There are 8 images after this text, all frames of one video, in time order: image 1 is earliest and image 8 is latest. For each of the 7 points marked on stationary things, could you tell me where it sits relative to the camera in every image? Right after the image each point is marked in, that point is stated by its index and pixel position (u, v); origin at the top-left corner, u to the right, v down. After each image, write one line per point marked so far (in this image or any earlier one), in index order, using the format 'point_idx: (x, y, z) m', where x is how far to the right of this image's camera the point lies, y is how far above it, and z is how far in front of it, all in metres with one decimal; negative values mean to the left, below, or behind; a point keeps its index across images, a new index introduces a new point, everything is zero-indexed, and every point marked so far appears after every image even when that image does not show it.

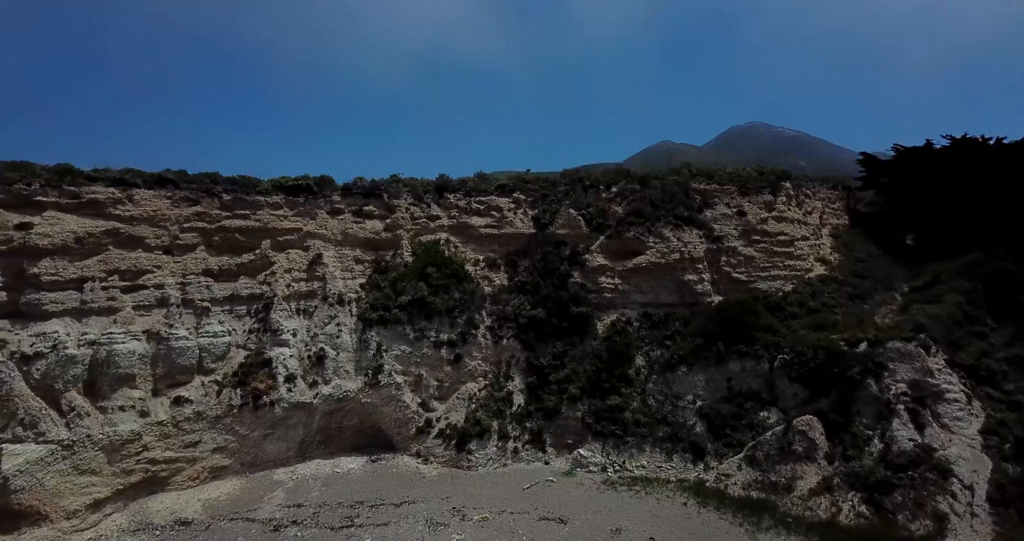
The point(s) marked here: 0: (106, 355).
0: (-9.1, -1.9, +11.3) m
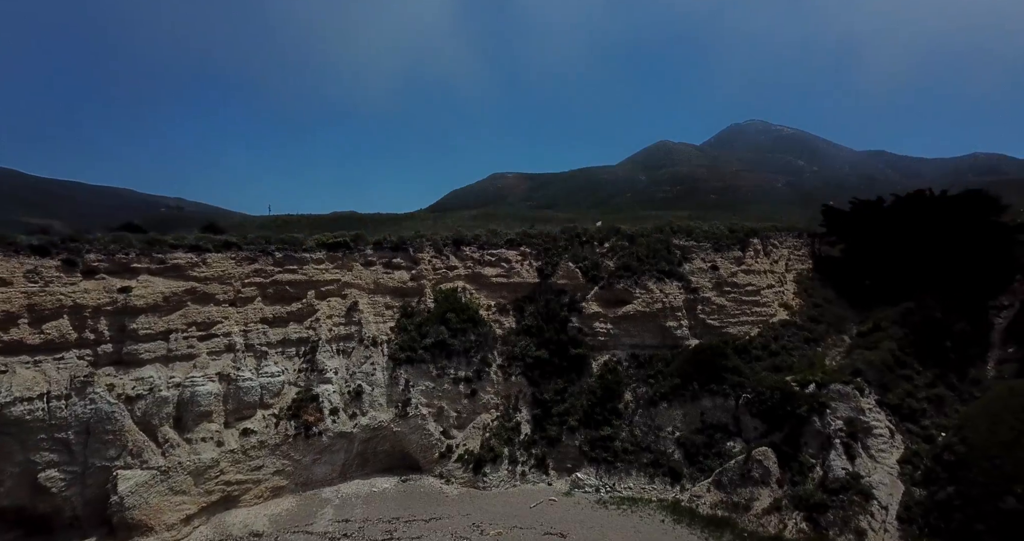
0: (-8.8, -3.4, +13.8) m
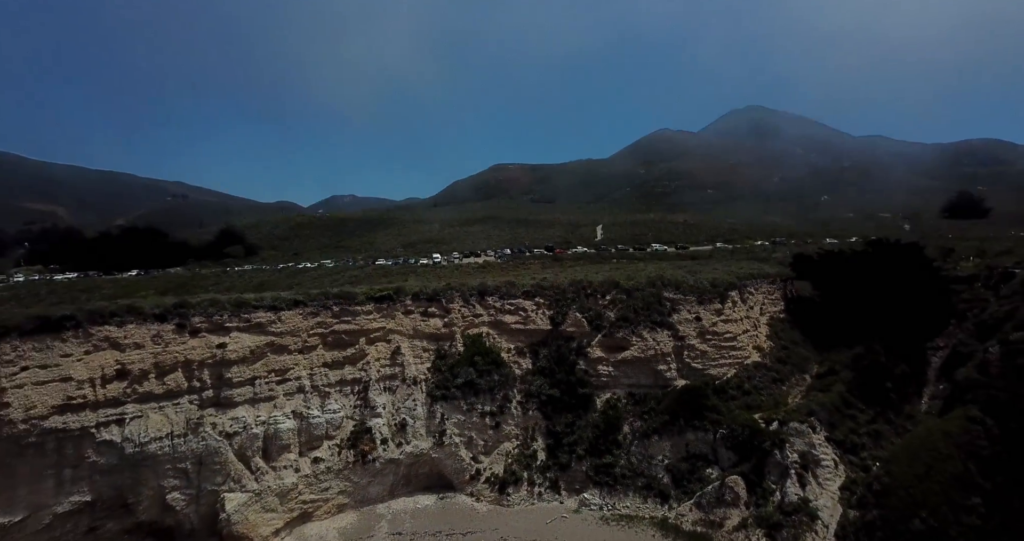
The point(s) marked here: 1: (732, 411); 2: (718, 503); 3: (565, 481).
0: (-8.0, -5.4, +17.1) m
1: (+8.5, -5.4, +19.9) m
2: (+7.1, -8.0, +17.5) m
3: (+2.1, -8.0, +19.4) m
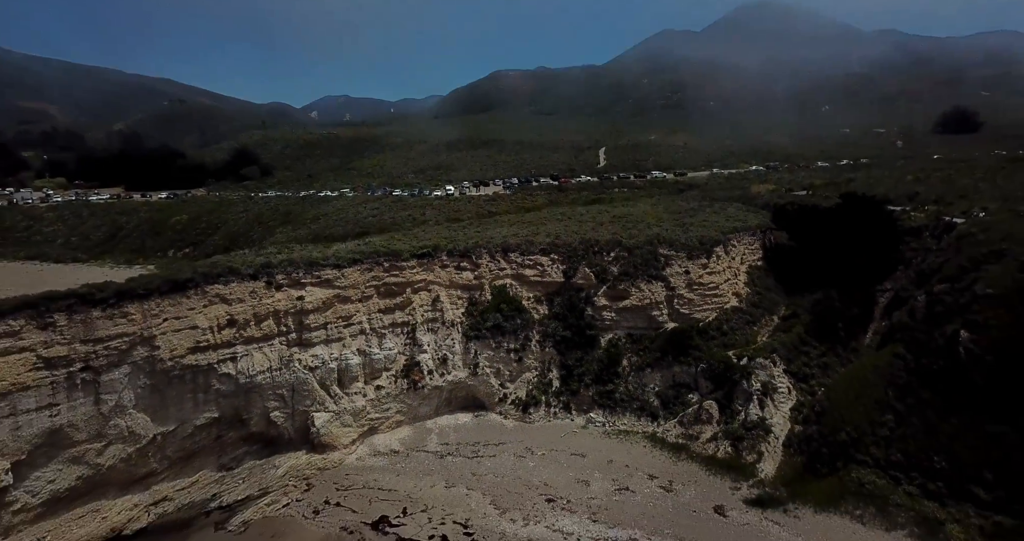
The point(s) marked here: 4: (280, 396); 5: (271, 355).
0: (-7.0, -4.0, +21.4) m
1: (+9.5, -3.7, +24.4) m
2: (+8.1, -6.6, +22.3) m
3: (+3.0, -6.3, +24.1) m
4: (-9.1, -5.0, +19.9) m
5: (-9.5, -3.3, +19.9) m
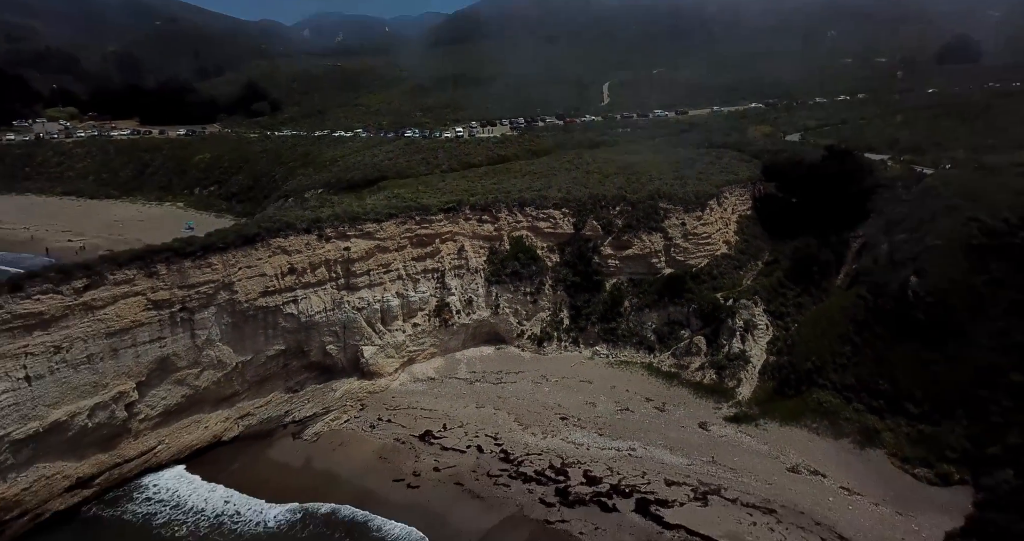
0: (-6.1, -1.8, +25.0) m
1: (+10.4, -1.2, +27.8) m
2: (+9.0, -4.2, +26.1) m
3: (+3.9, -3.7, +27.9) m
4: (-8.2, -2.9, +23.6) m
5: (-8.6, -1.2, +23.4) m
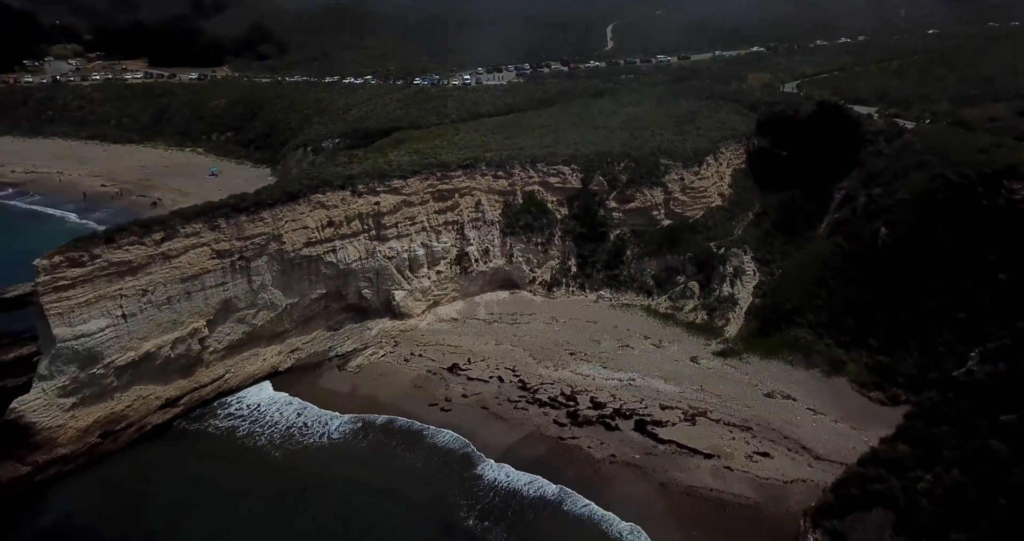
0: (-5.4, +0.8, +27.8) m
1: (+11.1, +1.7, +30.5) m
2: (+9.7, -1.5, +29.2) m
3: (+4.6, -0.8, +30.9) m
4: (-7.5, -0.5, +26.5) m
5: (-7.8, +1.2, +26.2) m
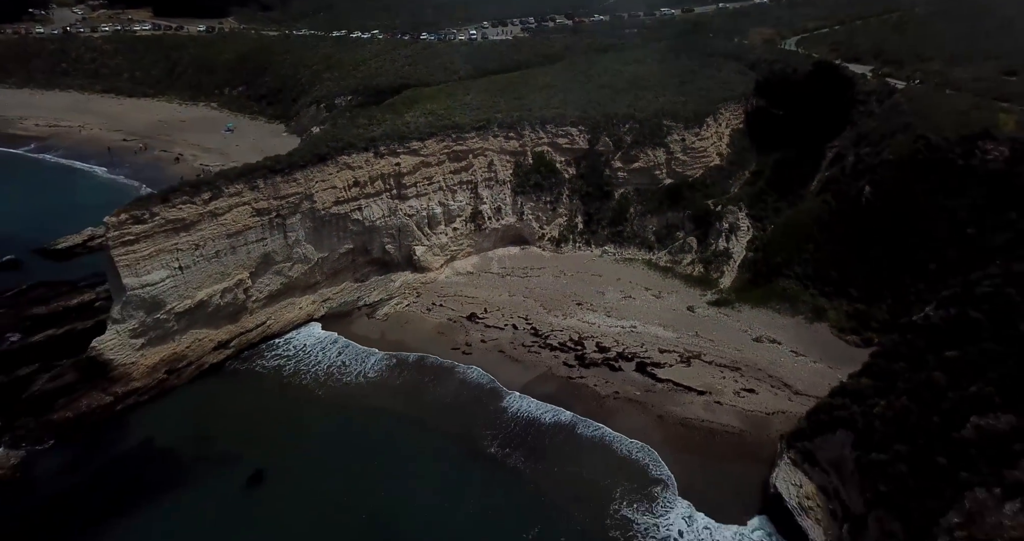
0: (-4.7, +3.3, +29.8) m
1: (+11.8, +4.5, +32.4) m
2: (+10.4, +1.2, +31.4) m
3: (+5.3, +2.0, +33.0) m
4: (-6.8, +2.0, +28.7) m
5: (-7.2, +3.6, +28.2) m
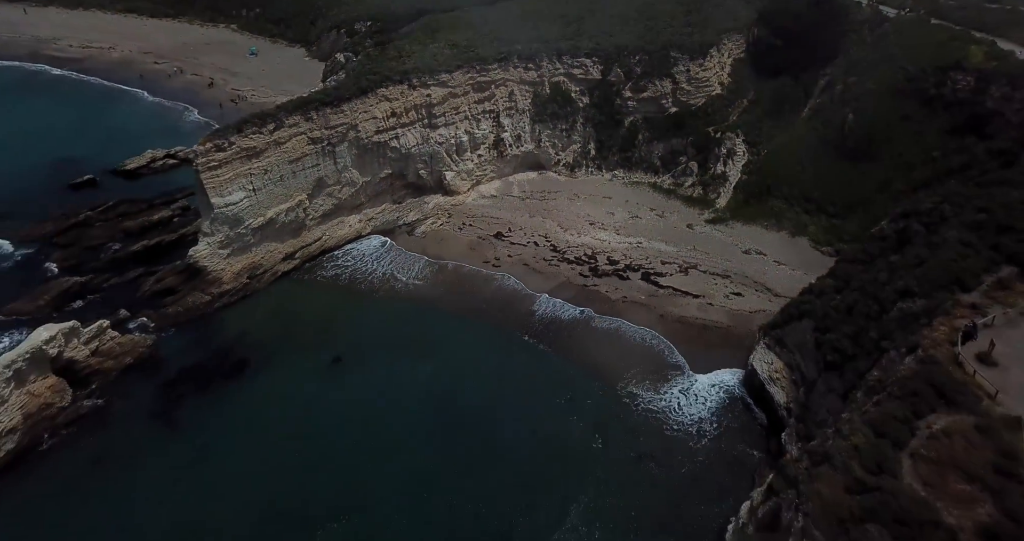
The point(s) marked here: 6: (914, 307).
0: (-3.5, +8.4, +33.0) m
1: (+13.1, +10.0, +35.3) m
2: (+11.7, +6.5, +34.7) m
3: (+6.6, +7.5, +36.3) m
4: (-5.5, +6.9, +32.1) m
5: (-5.9, +8.4, +31.4) m
6: (+13.4, -1.1, +16.9) m
